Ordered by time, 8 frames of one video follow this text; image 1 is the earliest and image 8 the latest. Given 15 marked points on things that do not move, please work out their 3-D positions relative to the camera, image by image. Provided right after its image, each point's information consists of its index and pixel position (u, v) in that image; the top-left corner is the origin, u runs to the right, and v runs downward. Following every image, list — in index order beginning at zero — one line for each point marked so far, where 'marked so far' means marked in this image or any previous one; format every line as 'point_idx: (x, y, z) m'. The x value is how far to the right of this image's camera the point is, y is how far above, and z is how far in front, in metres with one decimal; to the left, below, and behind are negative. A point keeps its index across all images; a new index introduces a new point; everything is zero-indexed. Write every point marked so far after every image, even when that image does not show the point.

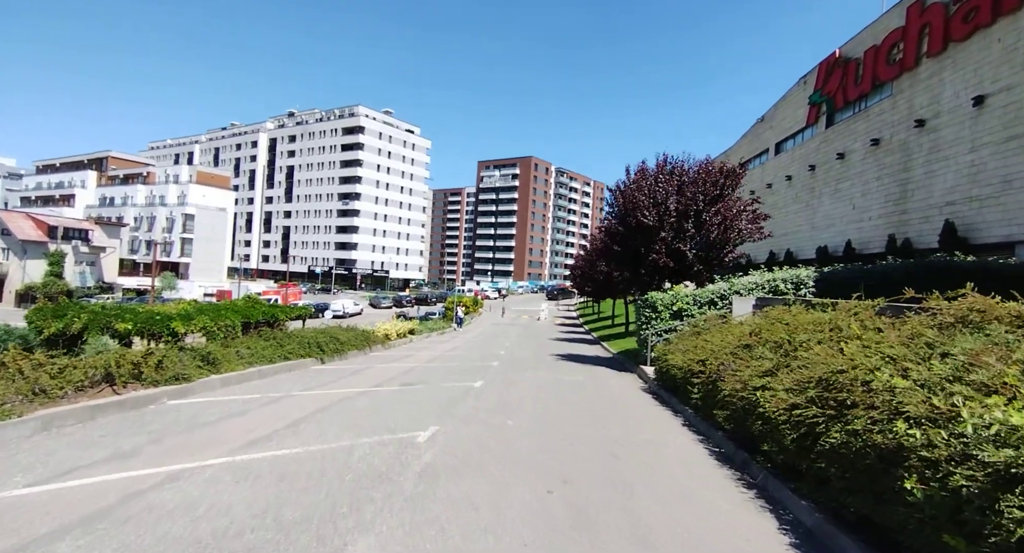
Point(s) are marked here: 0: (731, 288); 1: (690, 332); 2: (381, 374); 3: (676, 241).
0: (+6.5, -0.3, +14.9) m
1: (+4.4, -1.4, +12.3) m
2: (-3.0, -2.2, +11.5) m
3: (+5.0, +1.1, +15.4) m
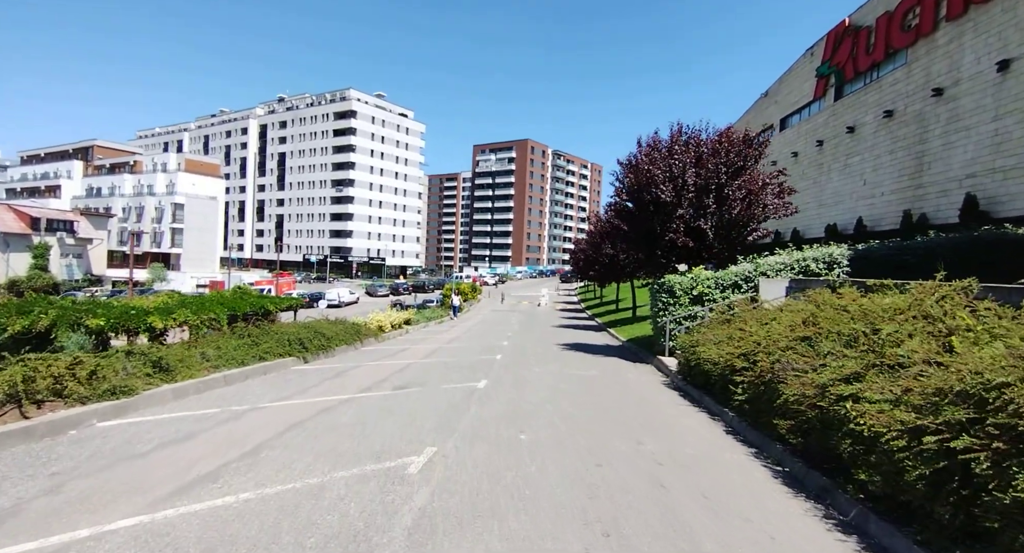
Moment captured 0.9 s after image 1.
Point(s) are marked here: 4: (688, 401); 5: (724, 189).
0: (+6.6, +0.2, +13.5) m
1: (+4.5, -1.0, +11.0) m
2: (-2.9, -2.0, +10.2) m
3: (+5.1, +1.7, +14.0) m
4: (+3.2, -2.2, +9.0) m
5: (+5.8, +2.4, +13.8) m
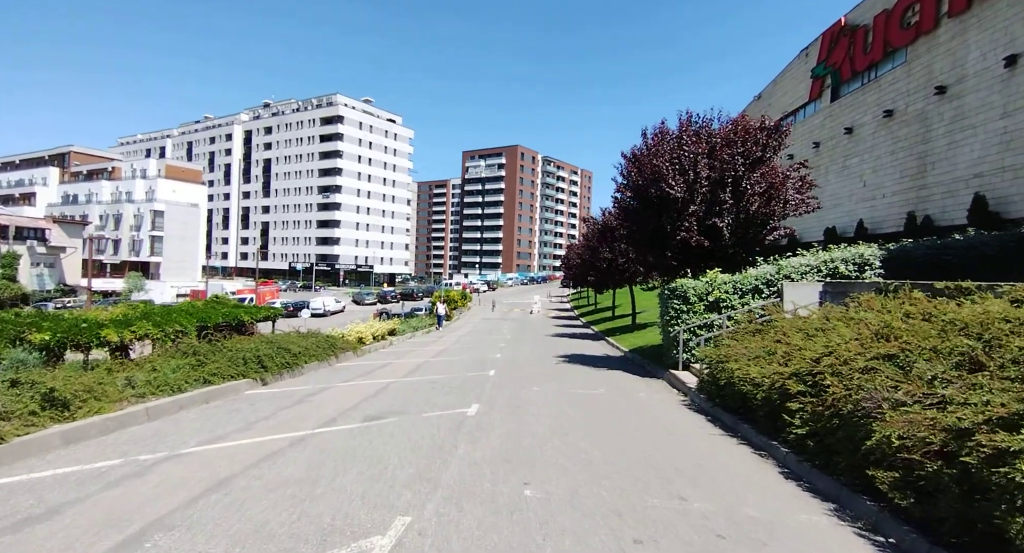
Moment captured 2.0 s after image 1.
0: (+6.5, +0.1, +12.1) m
1: (+4.4, -1.0, +9.5) m
2: (-2.9, -2.1, +8.5) m
3: (+4.9, +1.6, +12.5) m
4: (+3.1, -2.3, +7.5) m
5: (+5.7, +2.3, +12.4) m
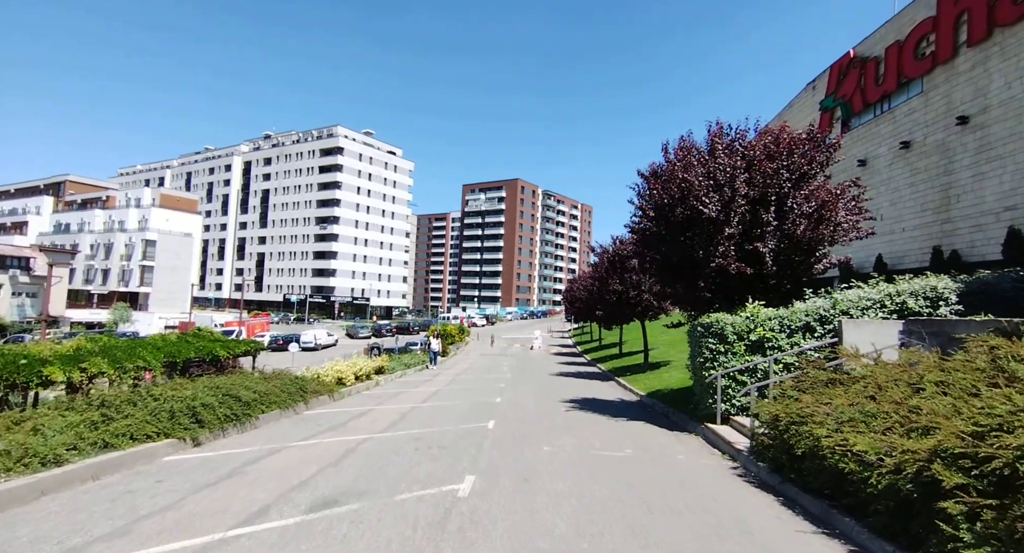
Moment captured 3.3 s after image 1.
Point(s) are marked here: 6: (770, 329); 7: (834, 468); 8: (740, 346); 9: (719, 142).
0: (+6.6, -0.6, +10.2) m
1: (+4.5, -1.6, +7.5) m
2: (-2.8, -2.4, +6.4) m
3: (+5.0, +0.8, +10.7) m
4: (+3.2, -2.7, +5.4) m
5: (+5.8, +1.6, +10.6) m
6: (+5.3, -1.1, +10.3) m
7: (+3.5, -2.1, +5.5) m
8: (+4.7, -1.4, +10.4) m
9: (+4.7, +3.0, +11.4) m
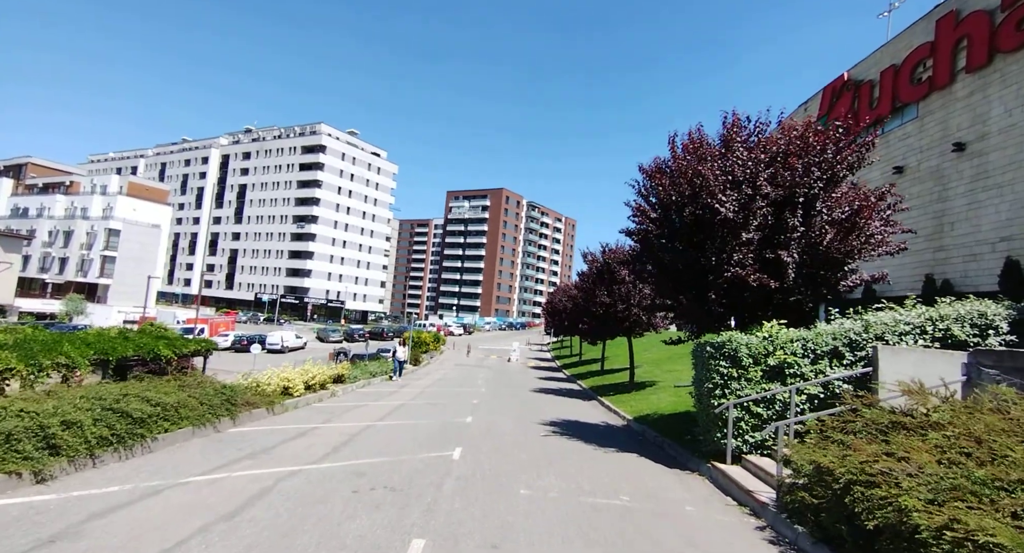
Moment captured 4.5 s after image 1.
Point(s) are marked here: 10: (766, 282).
0: (+6.2, -0.9, +8.7) m
1: (+4.2, -1.7, +5.9) m
2: (-3.2, -2.2, +4.6) m
3: (+4.7, +0.6, +9.2) m
4: (+2.9, -2.7, +3.7) m
5: (+5.5, +1.3, +9.1) m
6: (+4.9, -1.3, +8.7) m
7: (+3.2, -2.1, +3.9) m
8: (+4.3, -1.7, +8.8) m
9: (+4.4, +2.8, +10.0) m
10: (+4.6, -0.1, +9.1) m
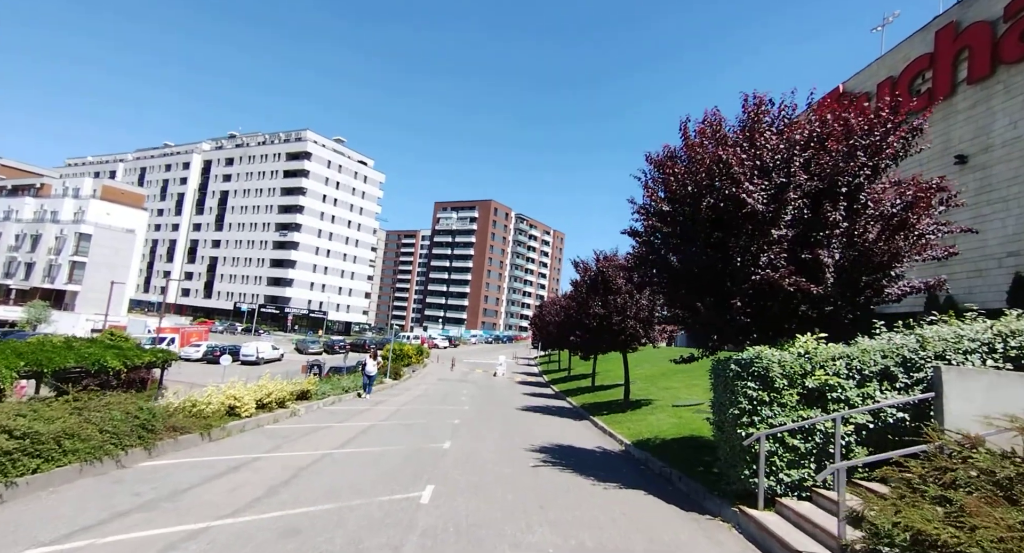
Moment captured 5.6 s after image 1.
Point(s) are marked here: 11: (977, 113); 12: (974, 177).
0: (+6.0, -1.0, +7.2) m
1: (+4.0, -1.7, +4.4) m
2: (-3.3, -2.1, +2.8) m
3: (+4.5, +0.5, +7.7) m
4: (+2.8, -2.6, +2.2) m
5: (+5.3, +1.2, +7.7) m
6: (+4.6, -1.4, +7.2) m
7: (+3.1, -2.1, +2.3) m
8: (+4.0, -1.7, +7.3) m
9: (+4.3, +2.7, +8.6) m
10: (+4.4, -0.2, +7.6) m
11: (+22.2, +7.9, +23.6) m
12: (+21.9, +4.9, +23.5) m
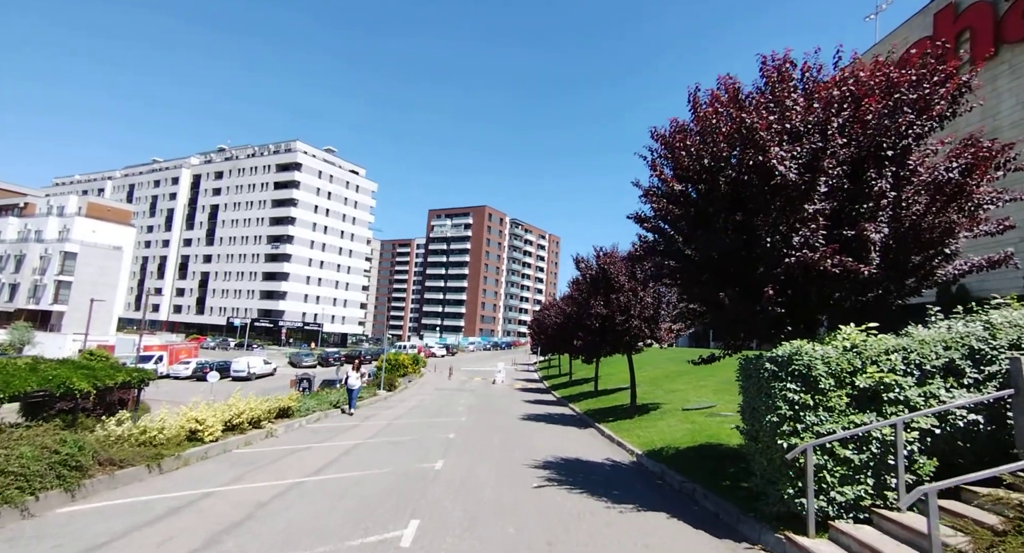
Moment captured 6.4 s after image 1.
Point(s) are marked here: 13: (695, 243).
0: (+5.9, -0.7, +6.1) m
1: (+4.0, -1.4, +3.2) m
2: (-3.3, -2.0, +1.6) m
3: (+4.4, +0.8, +6.6) m
4: (+2.8, -2.3, +1.0) m
5: (+5.1, +1.5, +6.6) m
6: (+4.6, -1.1, +6.1) m
7: (+3.1, -1.8, +1.1) m
8: (+4.0, -1.5, +6.1) m
9: (+4.0, +2.9, +7.5) m
10: (+4.2, +0.1, +6.5) m
11: (+21.7, +8.6, +22.7) m
12: (+21.5, +5.6, +22.6) m
13: (+2.7, +0.5, +7.6) m
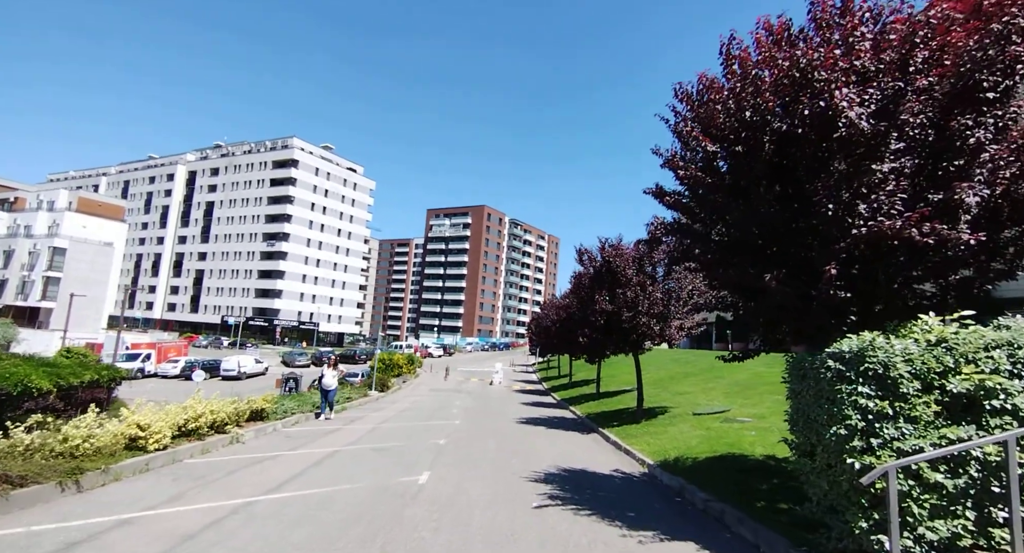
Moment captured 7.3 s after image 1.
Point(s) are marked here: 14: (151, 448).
0: (+5.8, -0.5, +4.8) m
1: (+4.0, -1.2, +1.9) m
2: (-3.3, -1.7, +0.3) m
3: (+4.3, +1.0, +5.3) m
4: (+2.8, -2.1, -0.3) m
5: (+5.1, +1.7, +5.3) m
6: (+4.5, -0.9, +4.8) m
7: (+3.1, -1.5, -0.2) m
8: (+3.9, -1.2, +4.8) m
9: (+4.0, +3.2, +6.1) m
10: (+4.2, +0.3, +5.1) m
11: (+21.7, +8.7, +21.4) m
12: (+21.5, +5.7, +21.3) m
13: (+2.7, +0.8, +6.3) m
14: (-5.8, -2.7, +8.0) m
